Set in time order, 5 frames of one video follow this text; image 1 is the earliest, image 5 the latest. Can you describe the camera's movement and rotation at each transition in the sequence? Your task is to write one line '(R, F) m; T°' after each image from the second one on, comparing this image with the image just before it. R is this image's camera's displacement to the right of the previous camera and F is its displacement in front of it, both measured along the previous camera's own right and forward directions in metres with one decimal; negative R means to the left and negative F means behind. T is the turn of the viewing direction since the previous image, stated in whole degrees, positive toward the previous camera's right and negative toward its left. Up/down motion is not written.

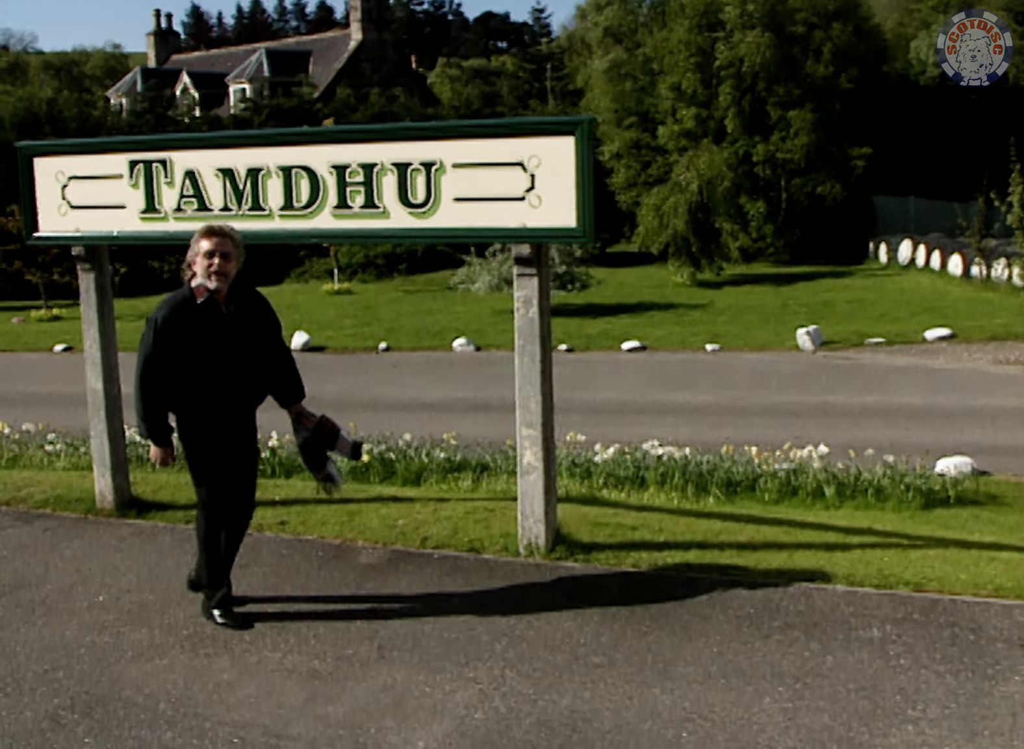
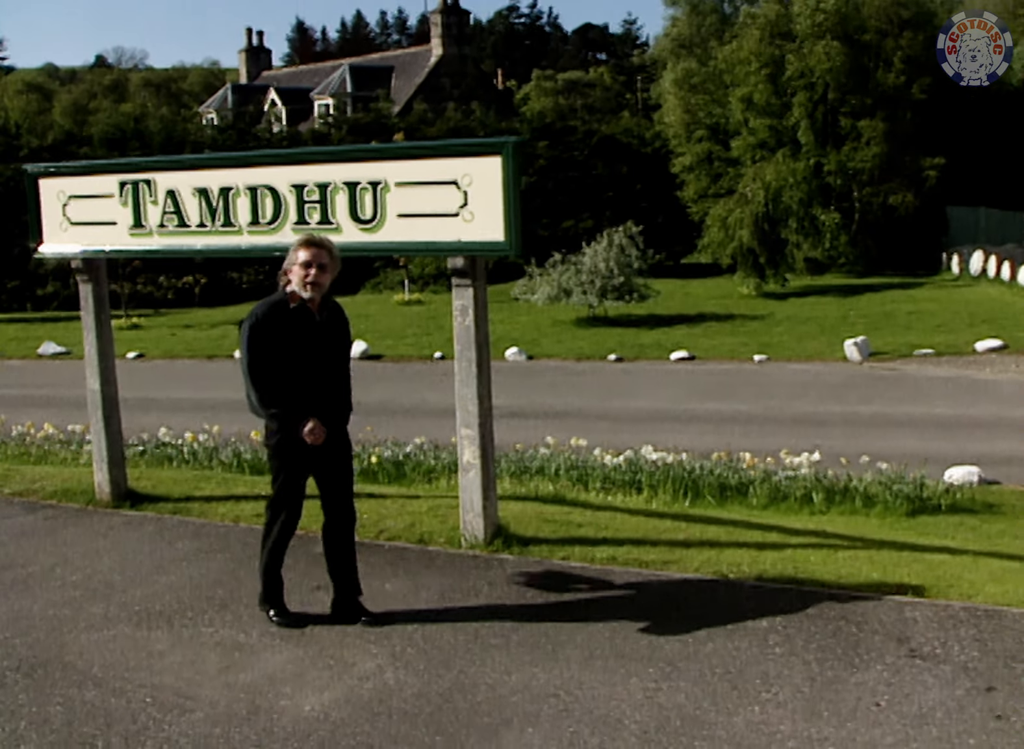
(+0.9, -0.4) m; -5°
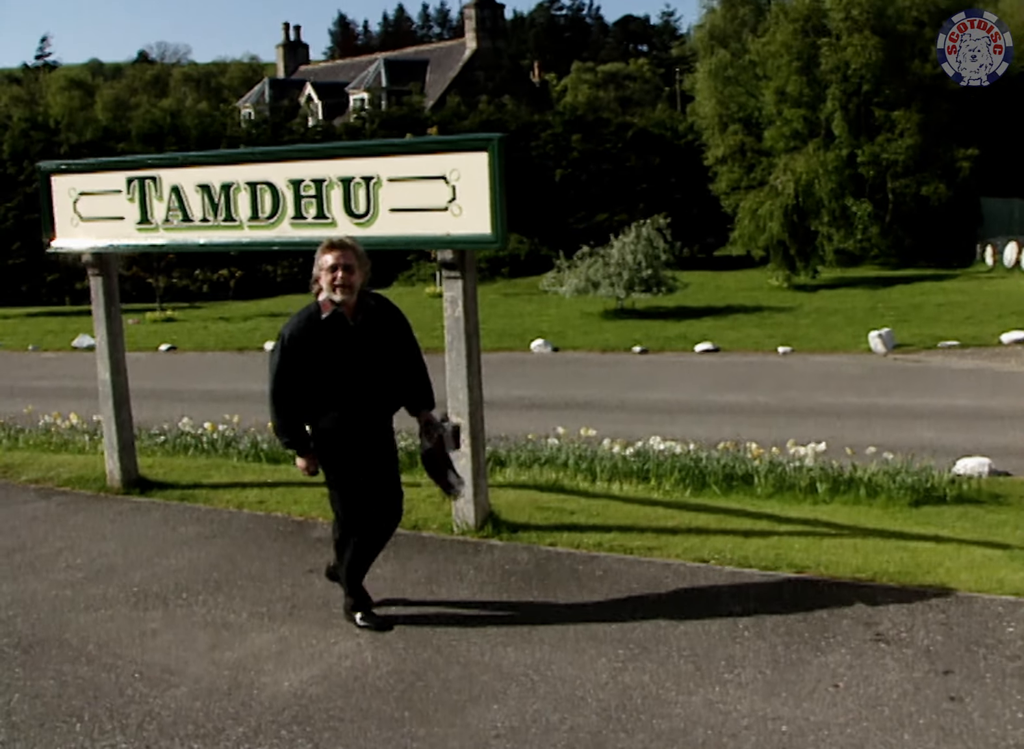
(+0.3, -0.2) m; -2°
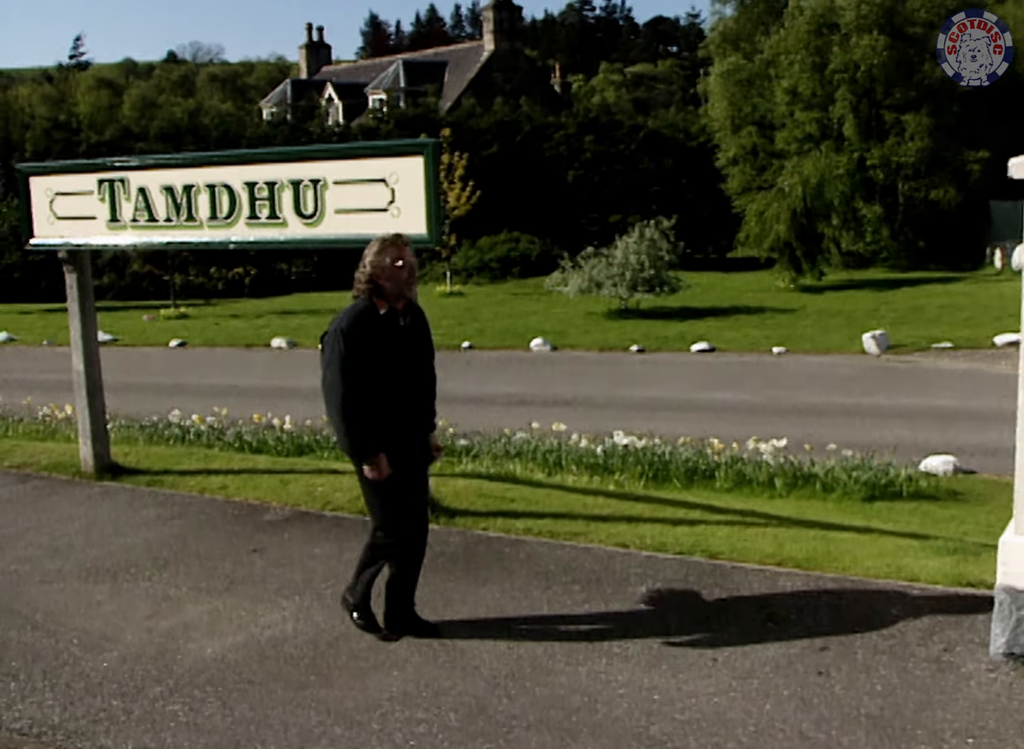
(+0.5, -0.4) m; -1°
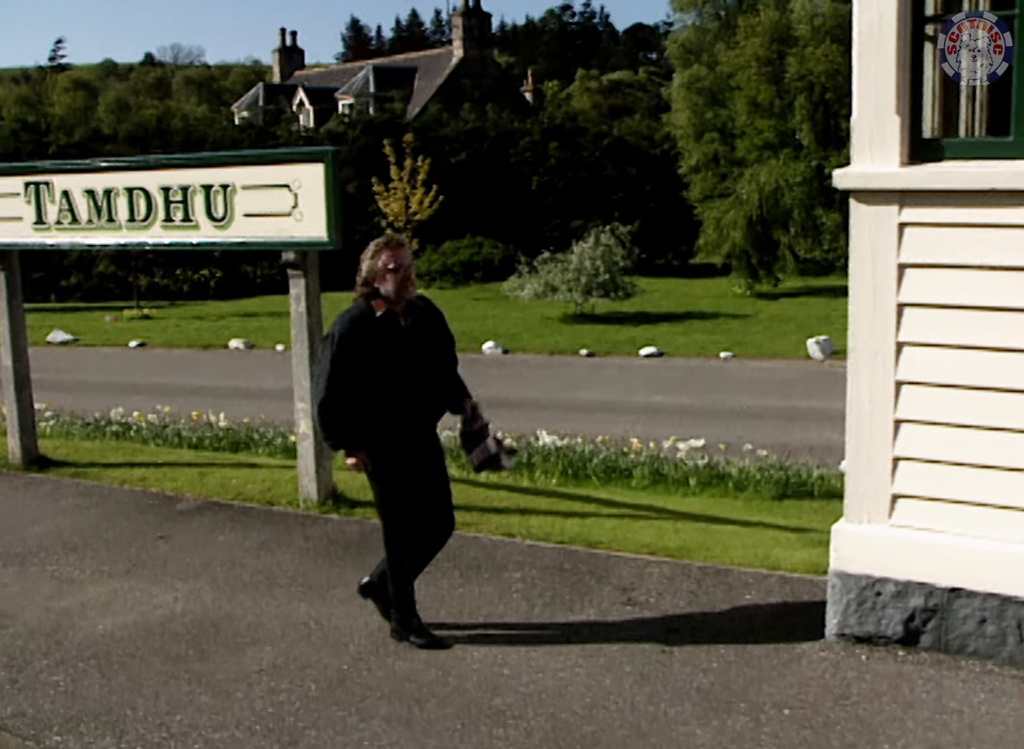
(+0.5, -0.4) m; +1°
